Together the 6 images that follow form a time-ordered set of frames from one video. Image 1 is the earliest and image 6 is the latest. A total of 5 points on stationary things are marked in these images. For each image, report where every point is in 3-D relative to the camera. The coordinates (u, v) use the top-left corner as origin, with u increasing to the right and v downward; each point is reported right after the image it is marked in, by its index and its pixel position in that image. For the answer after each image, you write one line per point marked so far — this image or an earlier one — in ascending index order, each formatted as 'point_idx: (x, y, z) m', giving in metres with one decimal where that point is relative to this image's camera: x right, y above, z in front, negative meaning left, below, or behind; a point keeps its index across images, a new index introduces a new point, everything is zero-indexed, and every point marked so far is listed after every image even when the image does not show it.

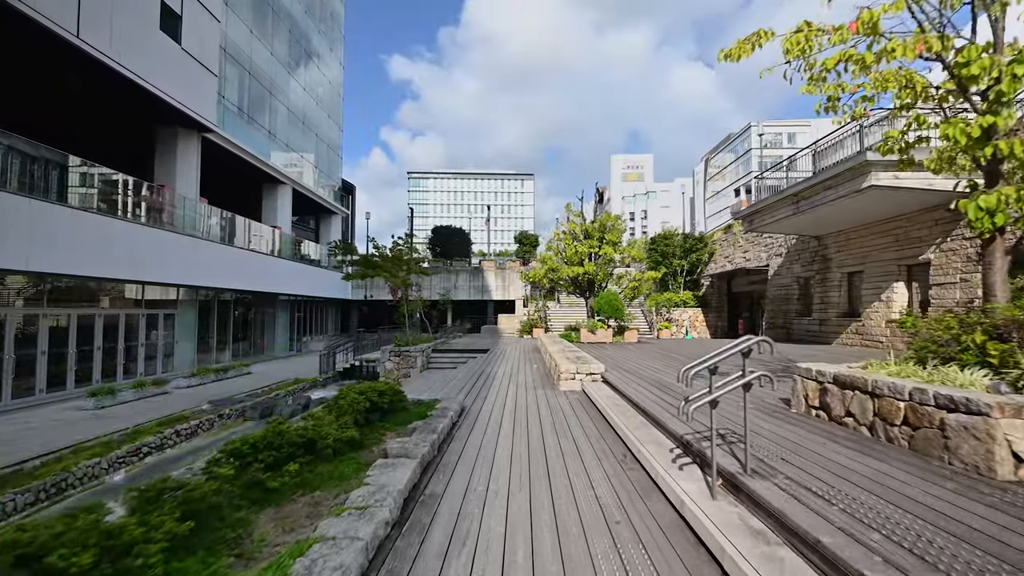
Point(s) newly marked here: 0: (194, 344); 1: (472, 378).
0: (-11.0, -1.9, +16.4) m
1: (-0.8, -1.8, +9.4) m
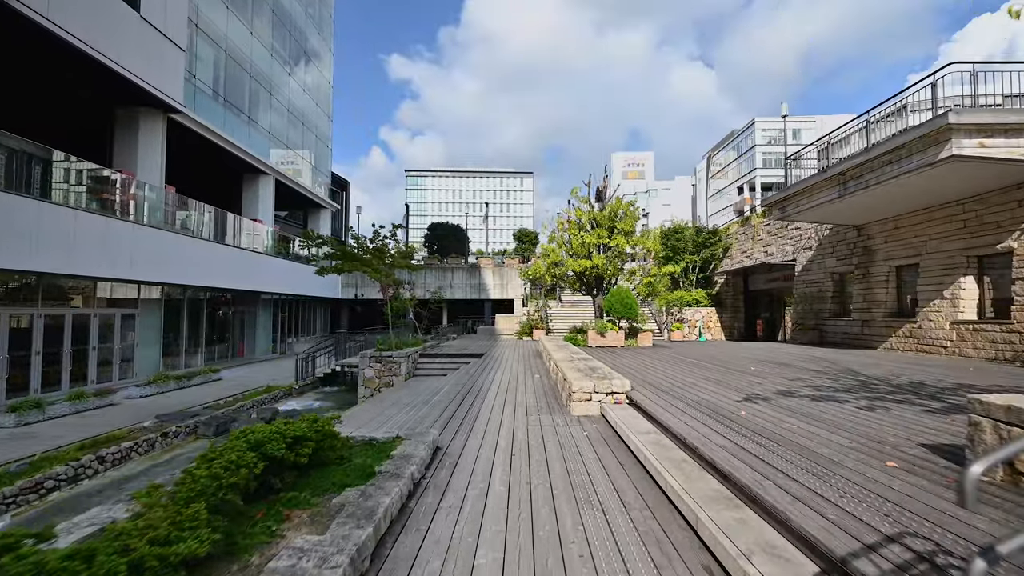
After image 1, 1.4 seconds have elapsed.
0: (-11.0, -1.8, +14.9) m
1: (-0.8, -1.7, +7.8) m
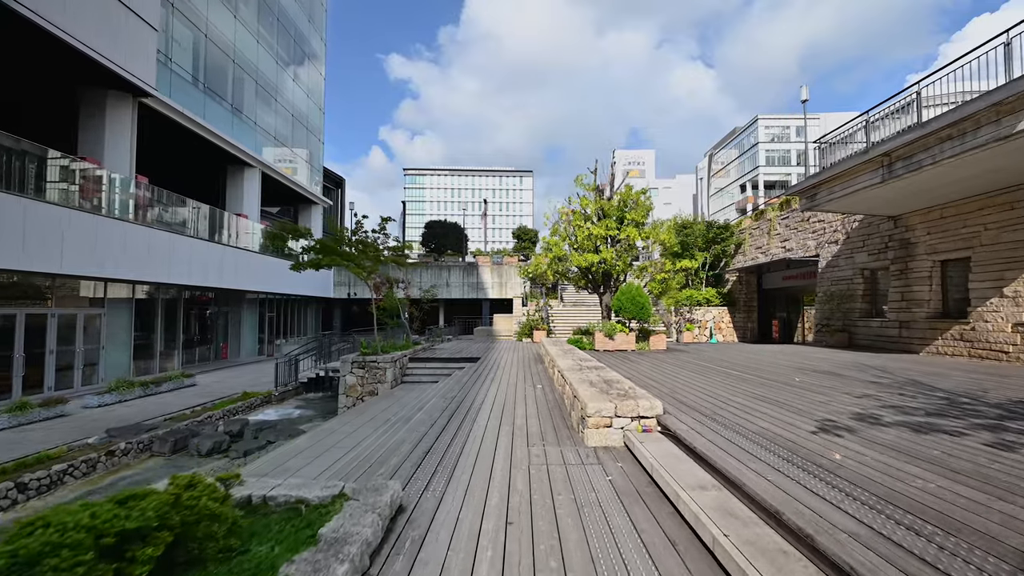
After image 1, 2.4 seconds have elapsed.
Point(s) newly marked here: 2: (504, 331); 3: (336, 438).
0: (-11.1, -1.8, +13.7) m
1: (-0.8, -1.6, +6.7) m
2: (-0.3, -1.7, +19.4) m
3: (-2.2, -1.9, +6.2) m
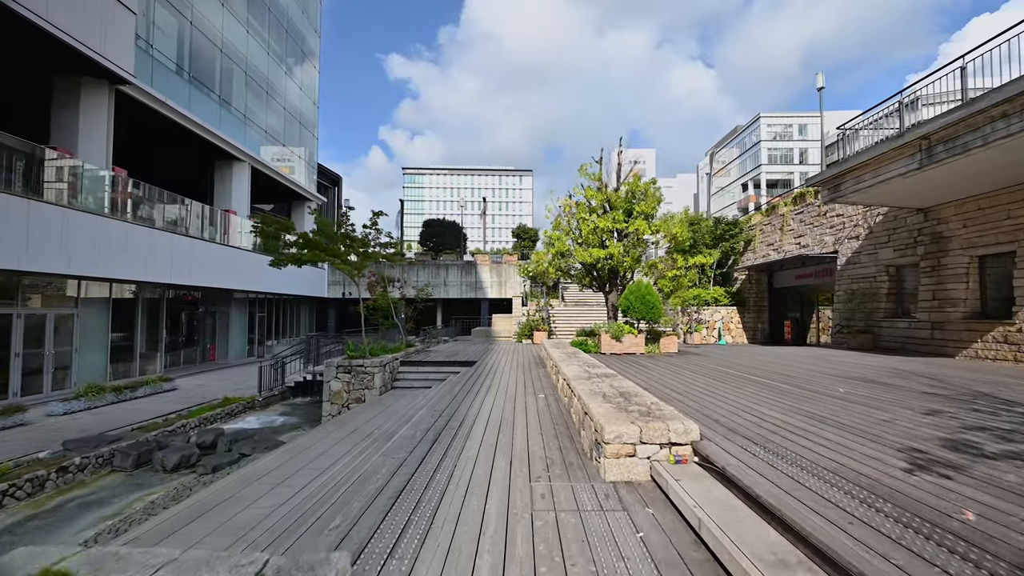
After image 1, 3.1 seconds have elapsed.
0: (-11.1, -1.7, +13.0) m
1: (-0.9, -1.6, +6.0) m
2: (-0.3, -1.7, +18.7) m
3: (-2.2, -1.8, +5.4) m
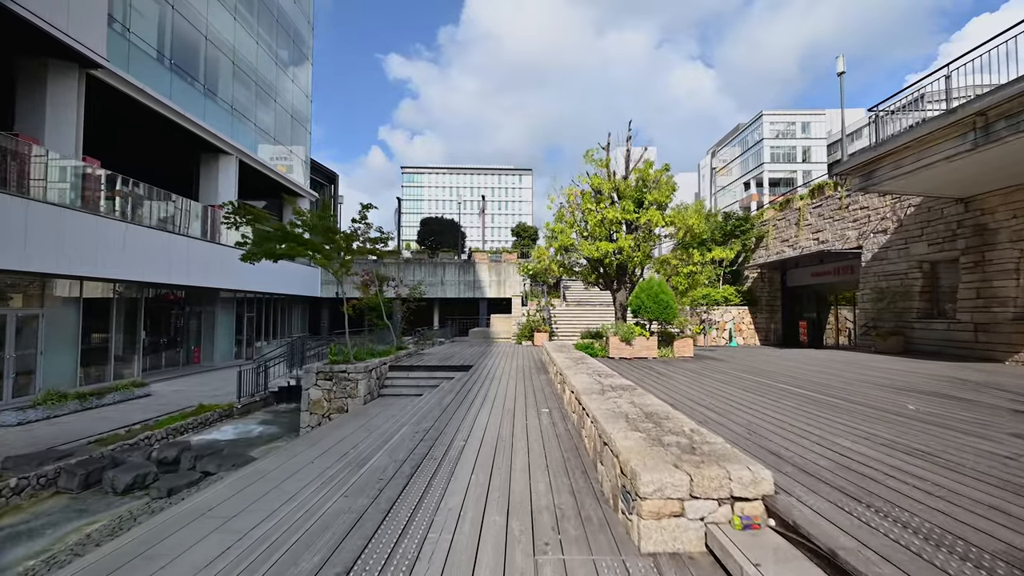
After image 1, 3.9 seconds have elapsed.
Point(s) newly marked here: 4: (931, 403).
0: (-11.1, -1.7, +12.1) m
1: (-0.9, -1.6, +5.1) m
2: (-0.3, -1.6, +17.8) m
3: (-2.3, -1.8, +4.6) m
4: (+4.0, -1.0, +4.6) m
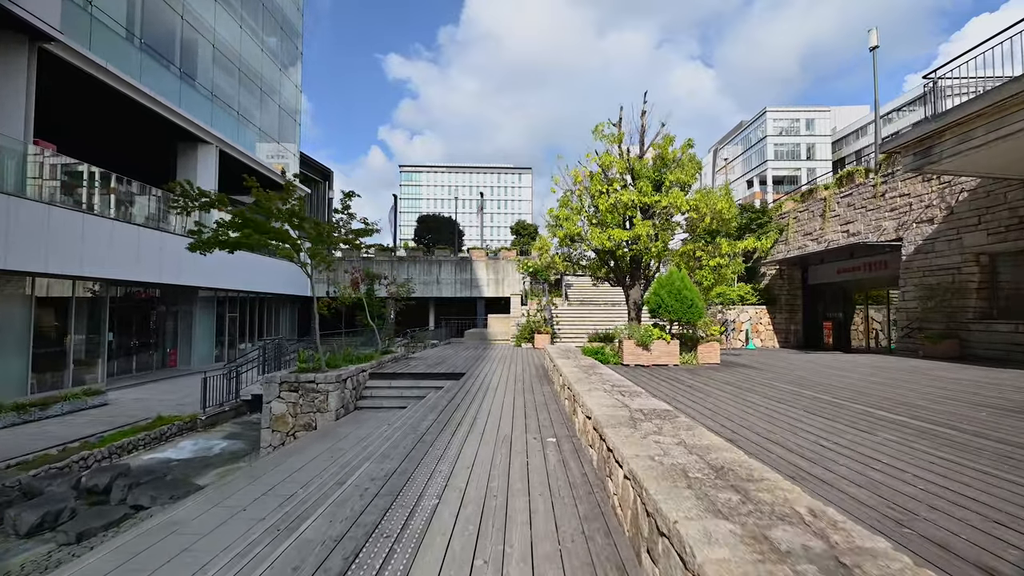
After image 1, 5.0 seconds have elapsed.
0: (-11.1, -1.6, +10.9) m
1: (-0.9, -1.5, +3.9) m
2: (-0.4, -1.6, +16.6) m
3: (-2.3, -1.7, +3.4) m
4: (+4.0, -1.0, +3.5) m
